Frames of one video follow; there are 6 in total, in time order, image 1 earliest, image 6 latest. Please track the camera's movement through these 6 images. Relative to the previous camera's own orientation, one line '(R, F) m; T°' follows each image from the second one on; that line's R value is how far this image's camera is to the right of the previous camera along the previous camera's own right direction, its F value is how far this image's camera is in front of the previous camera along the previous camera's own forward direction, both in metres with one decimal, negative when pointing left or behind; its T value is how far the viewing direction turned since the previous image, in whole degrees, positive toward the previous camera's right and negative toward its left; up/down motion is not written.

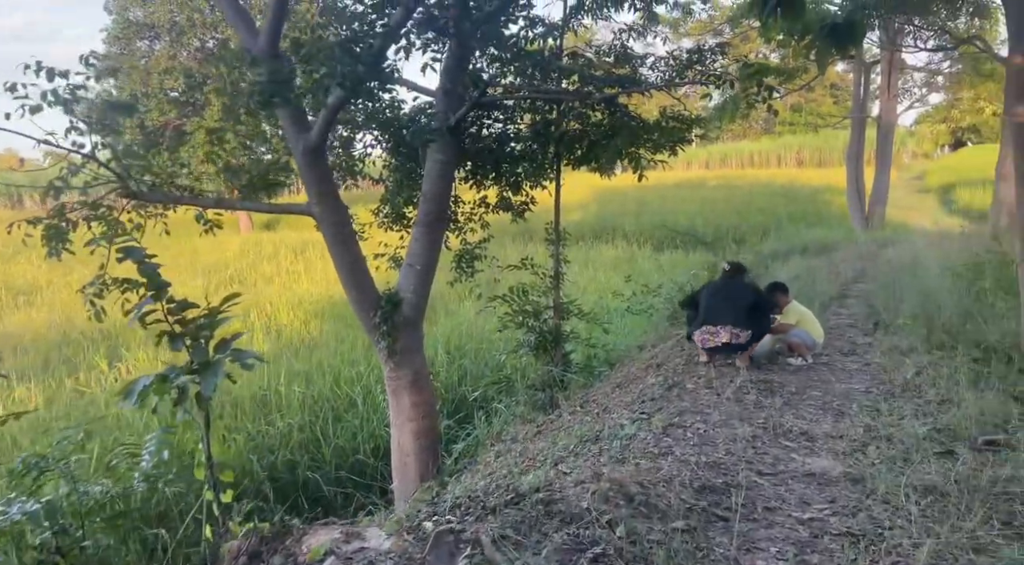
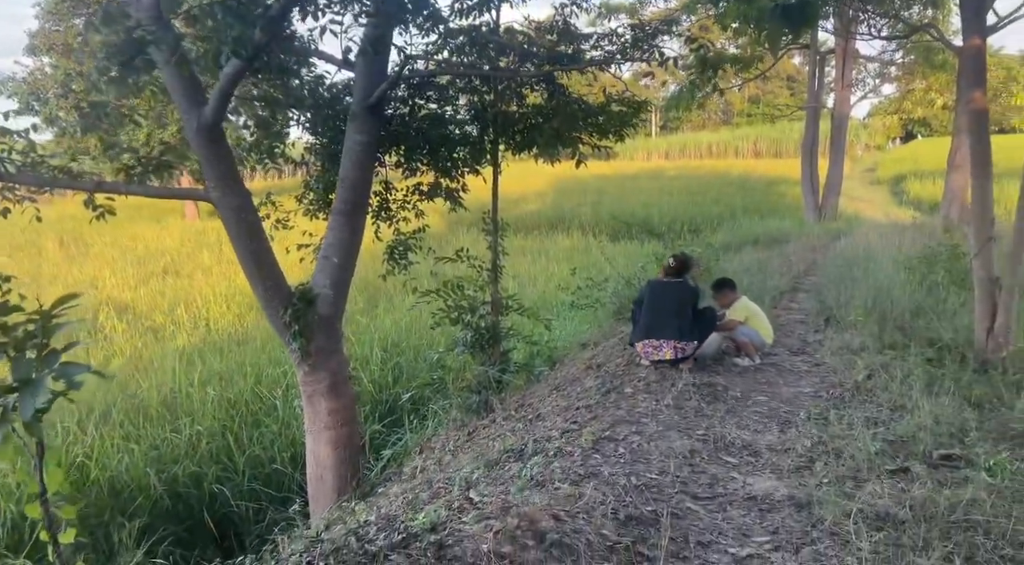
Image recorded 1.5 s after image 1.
(+0.2, +0.5) m; +3°
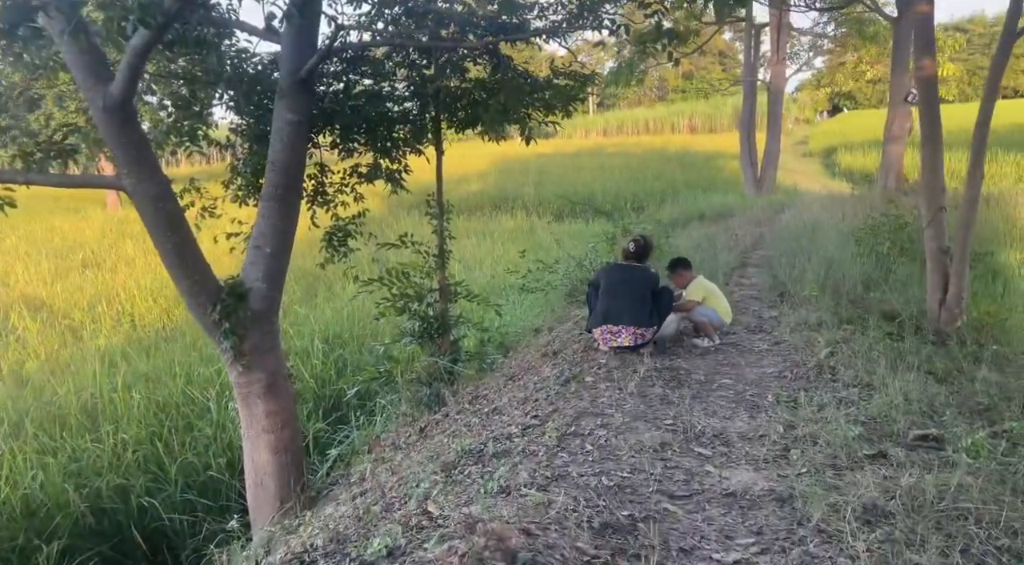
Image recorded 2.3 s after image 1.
(0.0, +0.3) m; +4°
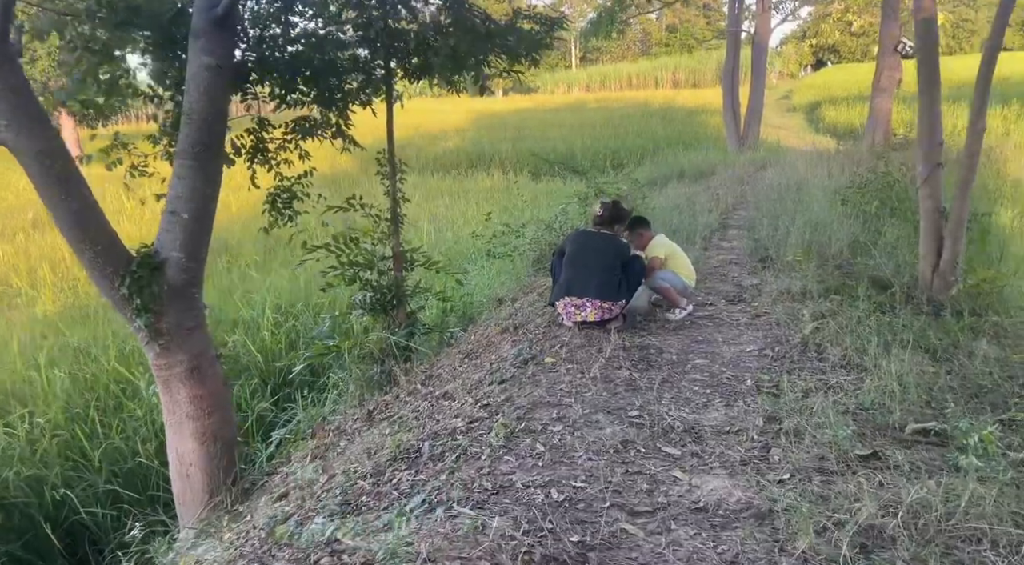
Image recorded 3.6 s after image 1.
(+0.2, +0.5) m; +1°
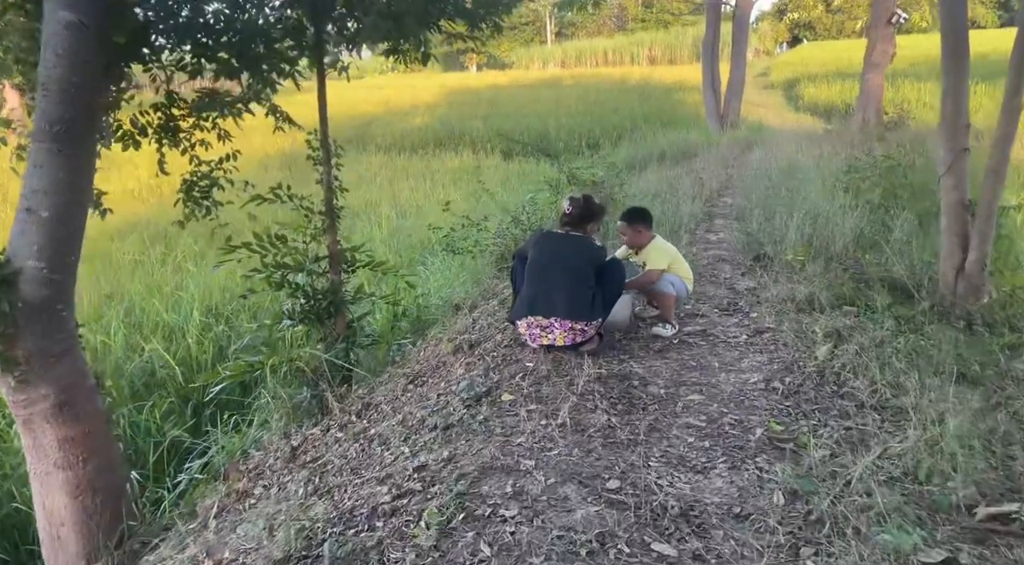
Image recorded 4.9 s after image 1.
(+0.1, +0.9) m; +2°
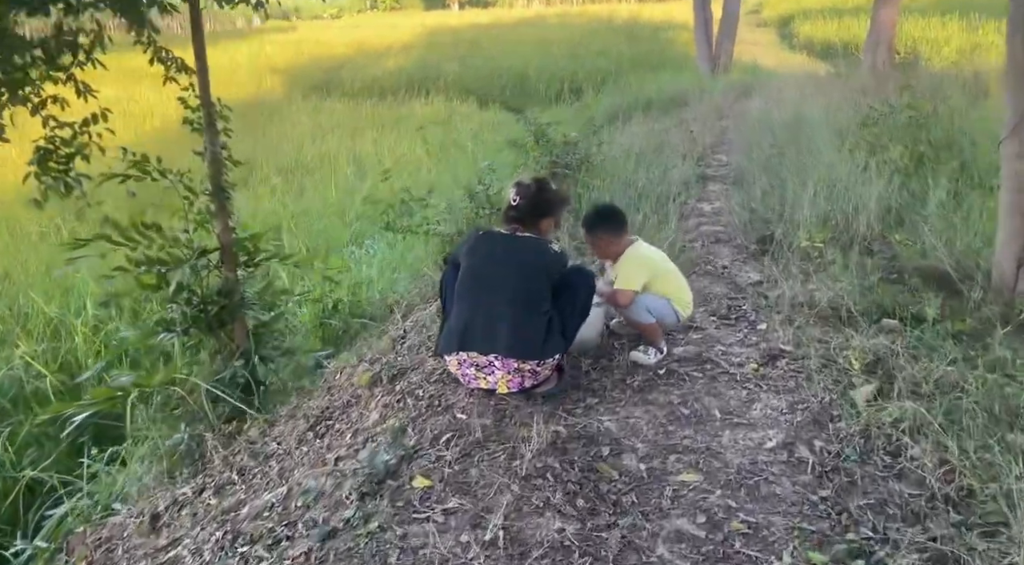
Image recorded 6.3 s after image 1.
(+0.2, +1.1) m; +1°
